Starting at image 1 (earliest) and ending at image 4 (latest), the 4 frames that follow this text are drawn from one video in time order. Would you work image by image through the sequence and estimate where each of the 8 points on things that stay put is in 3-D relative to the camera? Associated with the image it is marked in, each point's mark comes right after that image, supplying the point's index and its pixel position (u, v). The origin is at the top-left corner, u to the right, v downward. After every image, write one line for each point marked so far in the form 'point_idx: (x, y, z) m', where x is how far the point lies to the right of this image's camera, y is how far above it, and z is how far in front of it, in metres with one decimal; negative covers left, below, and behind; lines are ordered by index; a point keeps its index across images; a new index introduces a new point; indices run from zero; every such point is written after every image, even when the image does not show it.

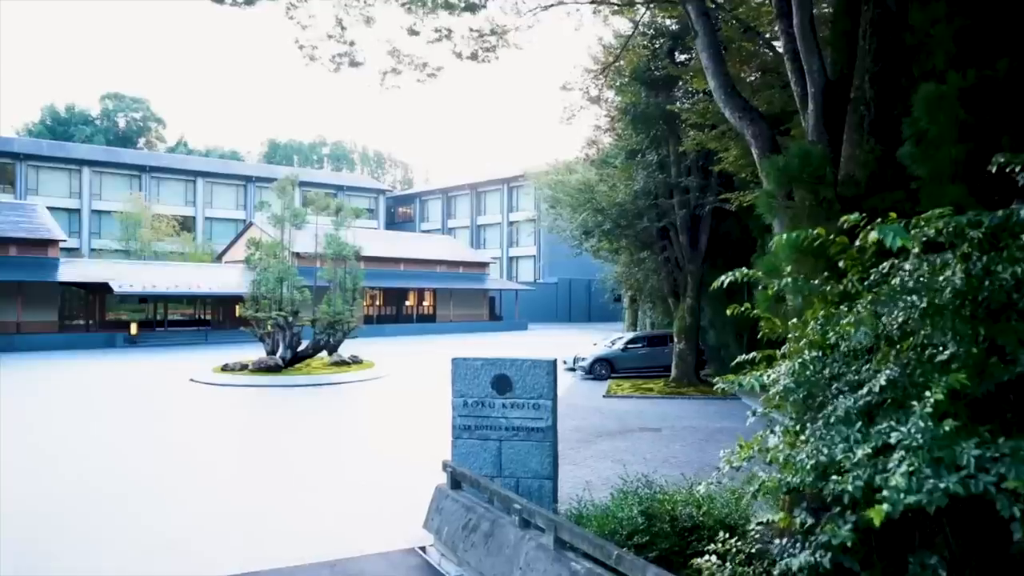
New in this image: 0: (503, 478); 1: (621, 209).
0: (-0.1, -1.8, +7.0) m
1: (+2.5, +1.8, +17.8) m
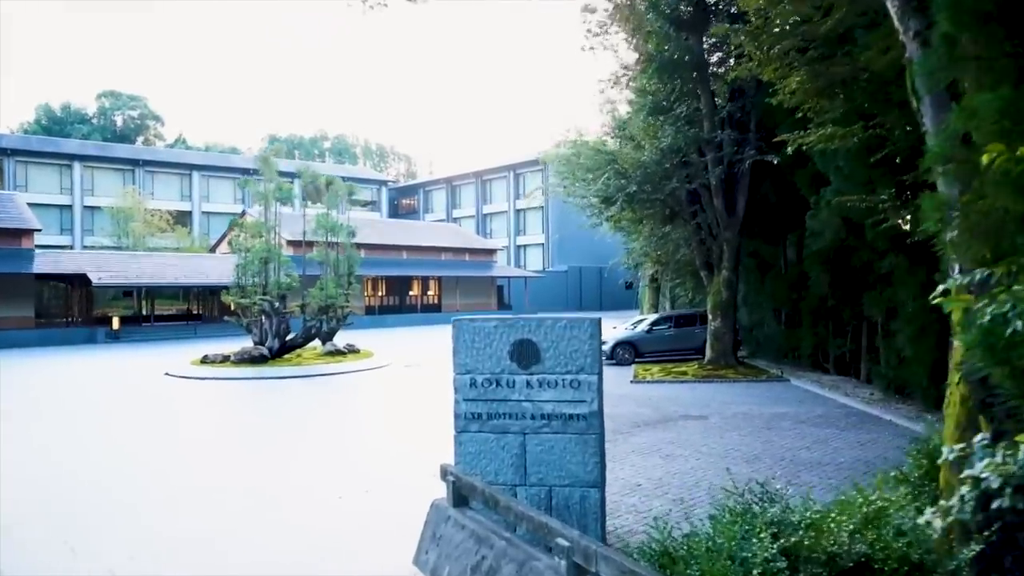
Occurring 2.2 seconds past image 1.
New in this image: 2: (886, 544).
0: (+0.1, -1.3, +4.9) m
1: (+2.7, +2.4, +15.6) m
2: (+1.6, -1.0, +3.1) m
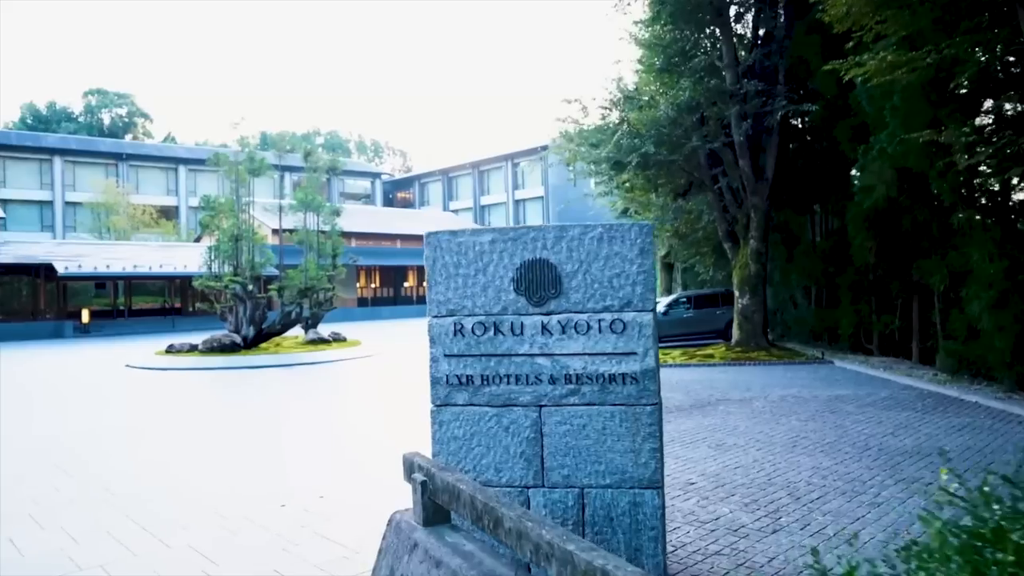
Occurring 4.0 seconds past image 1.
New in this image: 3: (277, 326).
0: (+0.2, -0.9, +3.2) m
1: (+2.7, +2.9, +13.9) m
2: (+1.6, -0.6, +1.4) m
3: (-5.7, -1.0, +18.7) m
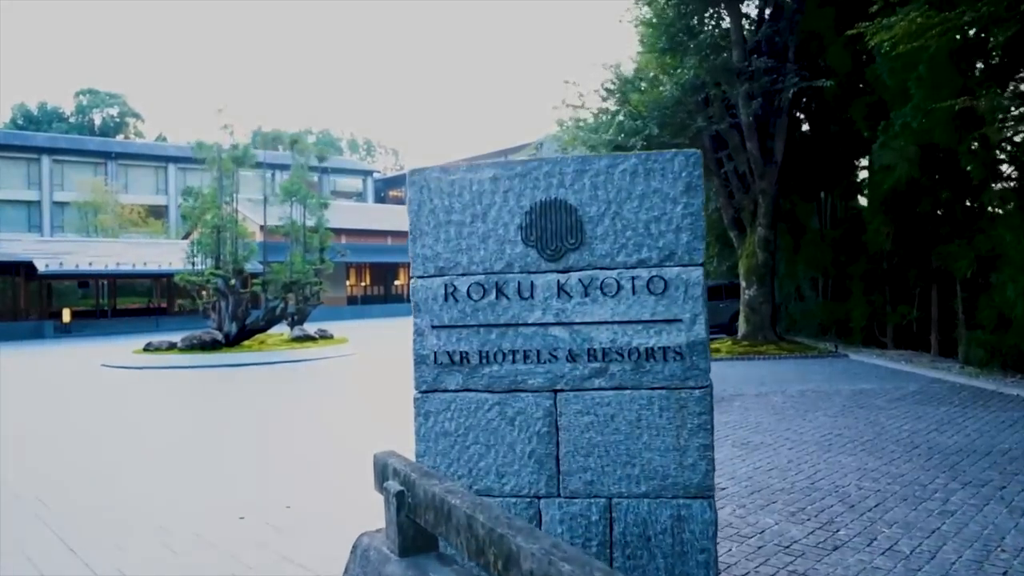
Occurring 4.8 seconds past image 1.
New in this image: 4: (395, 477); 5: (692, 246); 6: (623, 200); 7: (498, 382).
0: (+0.2, -0.7, +2.5) m
1: (+2.6, +3.1, +13.2) m
2: (+1.6, -0.4, +0.7) m
3: (-5.8, -0.8, +17.9) m
4: (-0.3, -0.5, +1.9) m
5: (+0.6, +0.1, +2.4) m
6: (+0.4, +0.3, +2.4) m
7: (0.0, -0.3, +2.5) m
